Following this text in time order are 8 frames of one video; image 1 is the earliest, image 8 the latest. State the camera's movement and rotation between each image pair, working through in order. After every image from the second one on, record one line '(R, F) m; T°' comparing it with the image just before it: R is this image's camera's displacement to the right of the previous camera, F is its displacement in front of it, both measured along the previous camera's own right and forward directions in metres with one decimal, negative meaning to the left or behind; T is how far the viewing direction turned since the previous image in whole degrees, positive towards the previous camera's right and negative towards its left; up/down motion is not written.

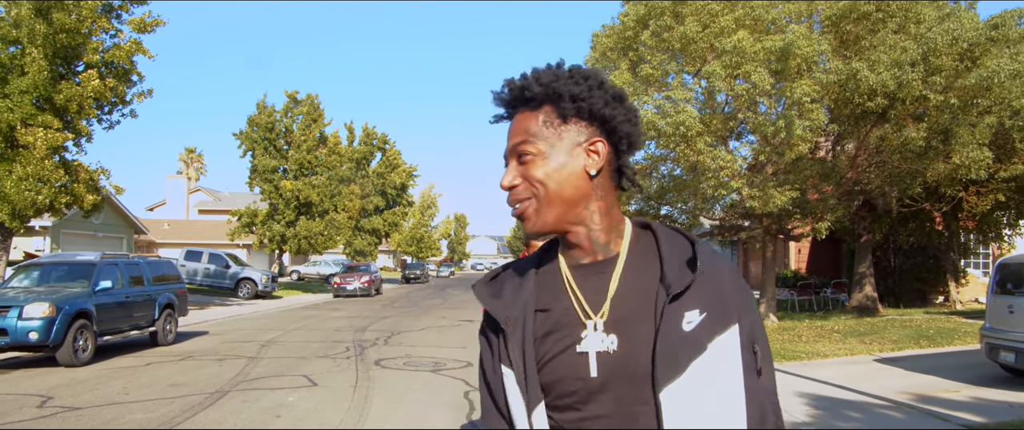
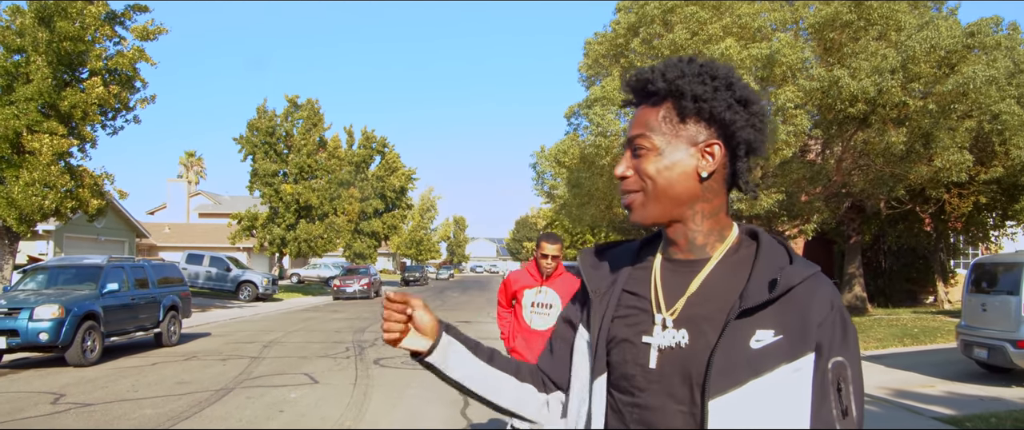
(+0.1, -0.4) m; 0°
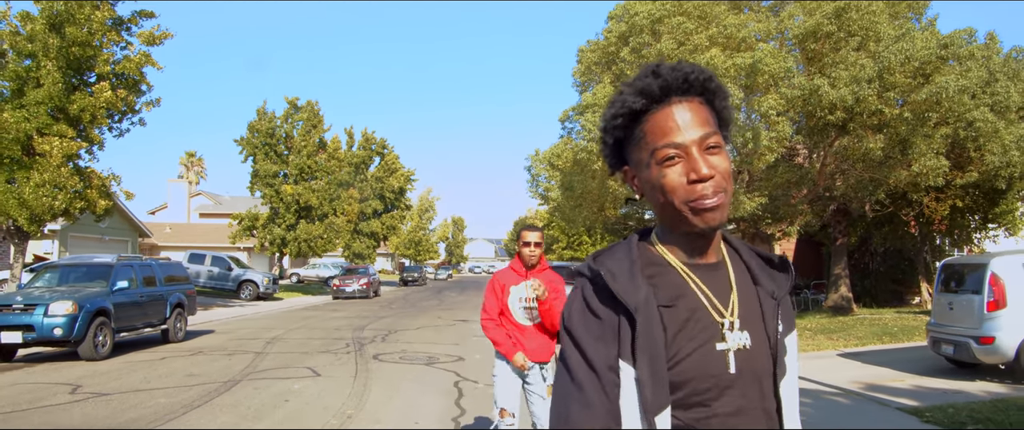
(+0.1, -0.6) m; 0°
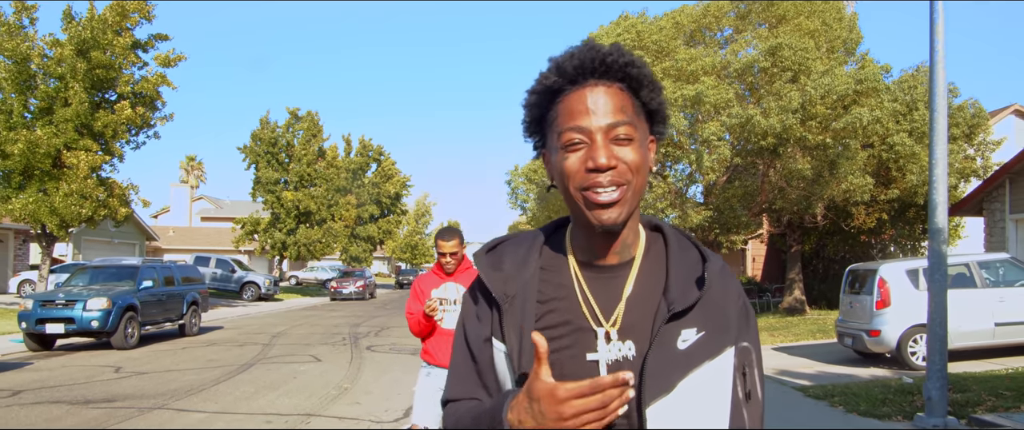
(+0.4, -2.0) m; 0°
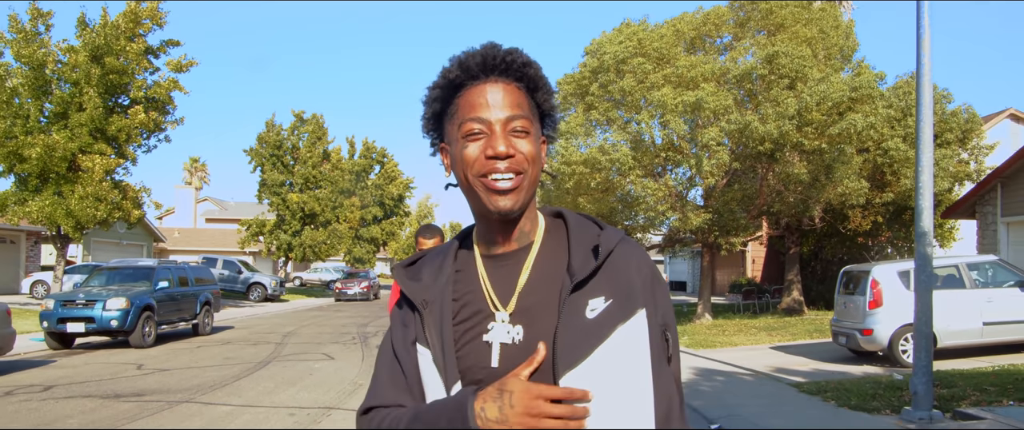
(-0.1, -0.5) m; 0°
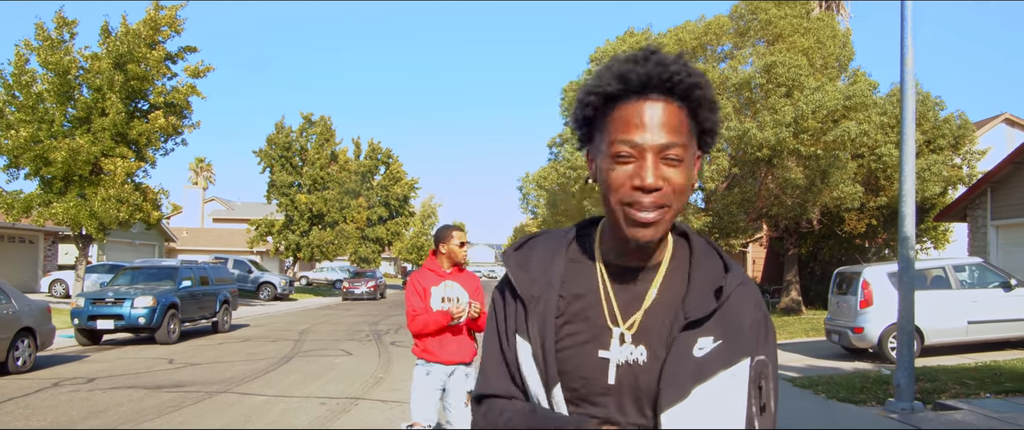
(-0.1, -0.7) m; 0°
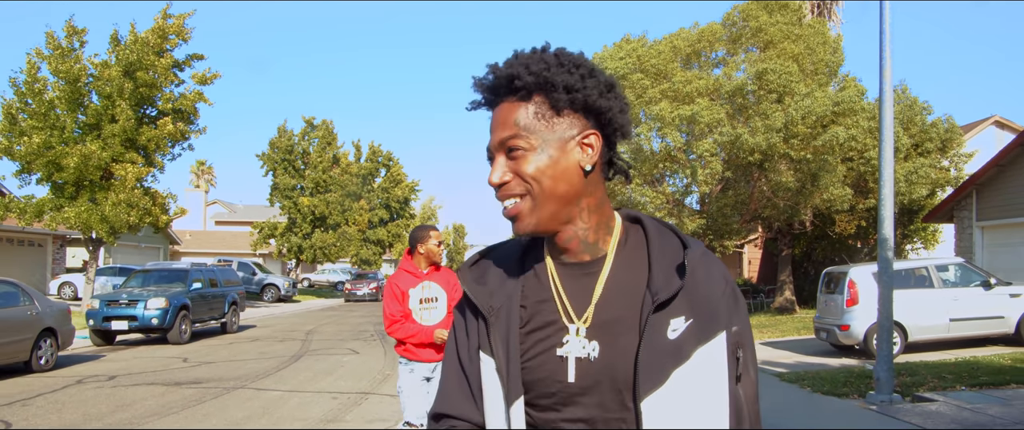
(0.0, -0.5) m; 0°
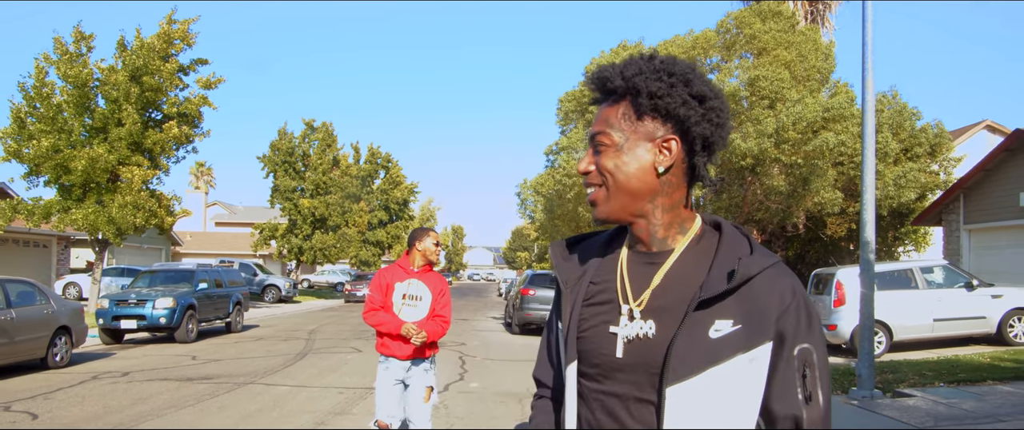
(0.0, -0.4) m; 0°
